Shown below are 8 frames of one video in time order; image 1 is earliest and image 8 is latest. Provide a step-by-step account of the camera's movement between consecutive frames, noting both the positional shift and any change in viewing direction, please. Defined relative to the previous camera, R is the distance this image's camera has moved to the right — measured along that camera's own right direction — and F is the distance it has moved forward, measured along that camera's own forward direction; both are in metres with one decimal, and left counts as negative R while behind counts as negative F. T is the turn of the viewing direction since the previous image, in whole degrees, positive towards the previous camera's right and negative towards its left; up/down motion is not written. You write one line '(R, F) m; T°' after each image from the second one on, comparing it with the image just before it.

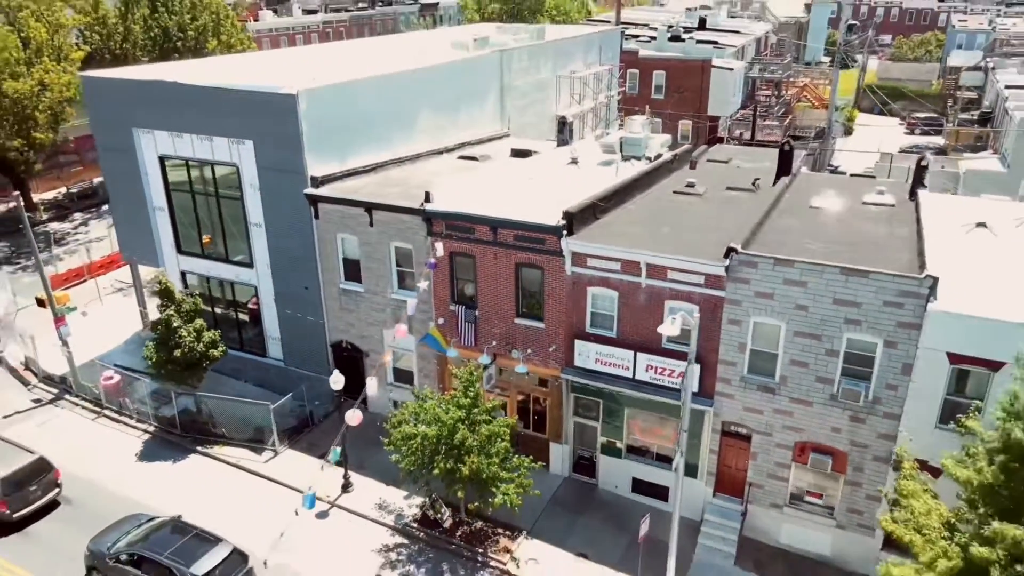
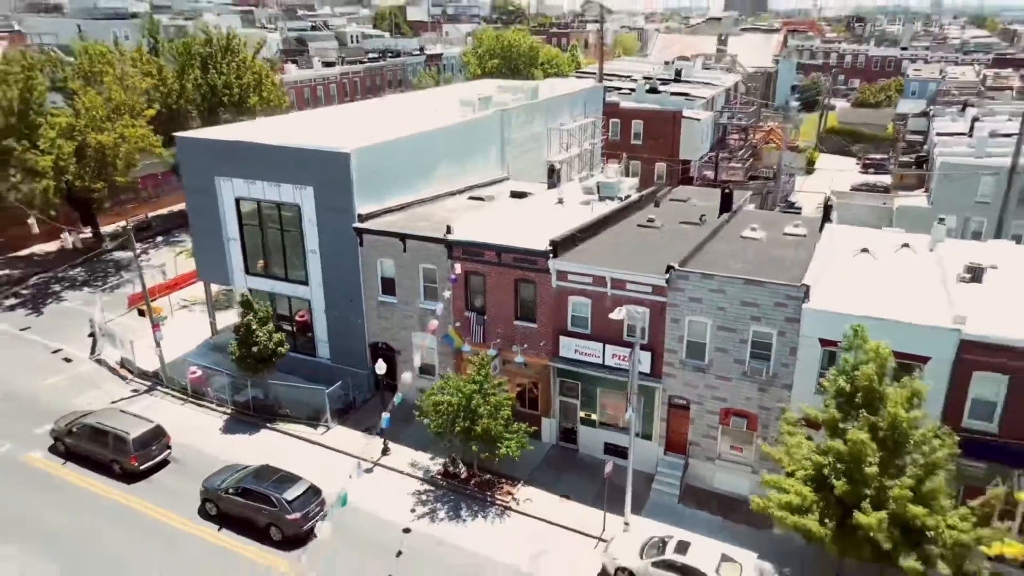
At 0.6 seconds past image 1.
(-0.1, -3.9) m; 0°
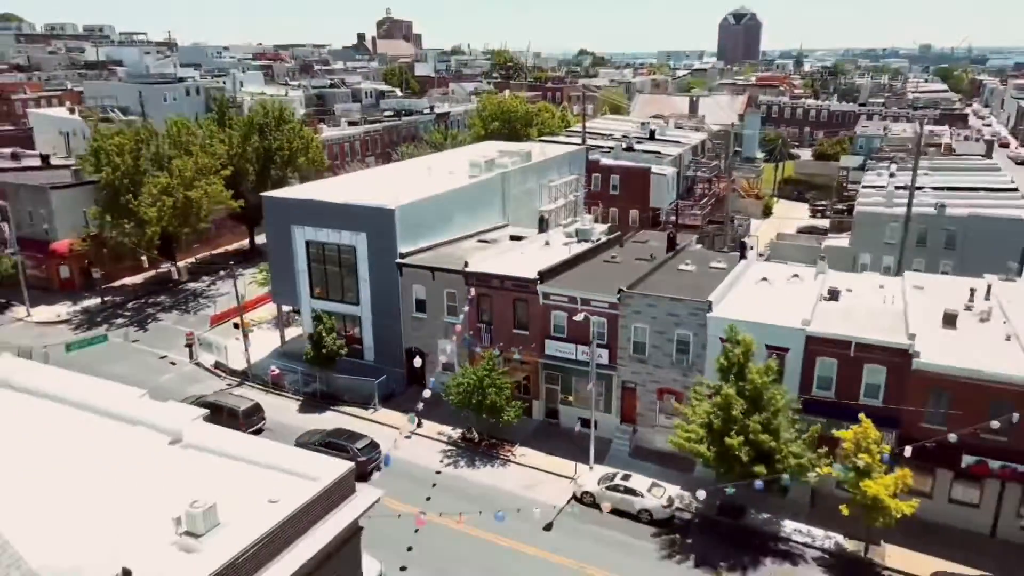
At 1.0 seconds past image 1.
(0.0, -6.2) m; 0°
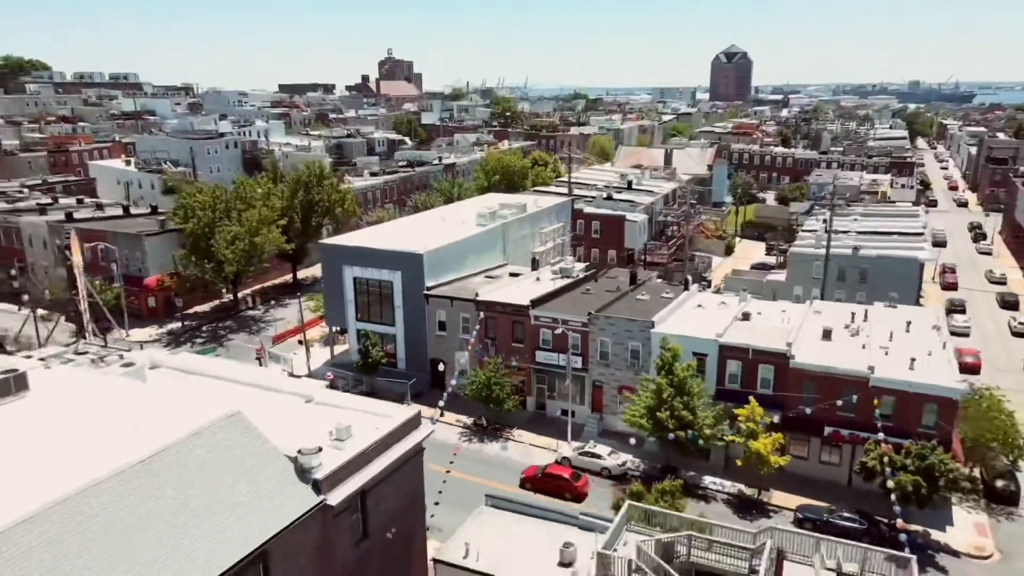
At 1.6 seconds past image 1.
(-0.1, -7.5) m; 0°
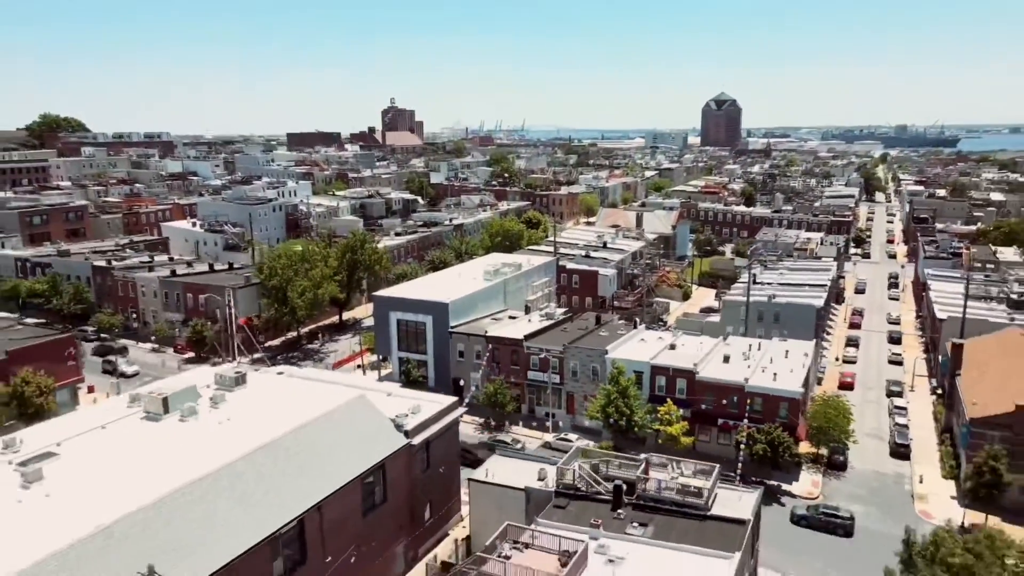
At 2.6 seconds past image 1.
(-0.1, -12.5) m; 0°
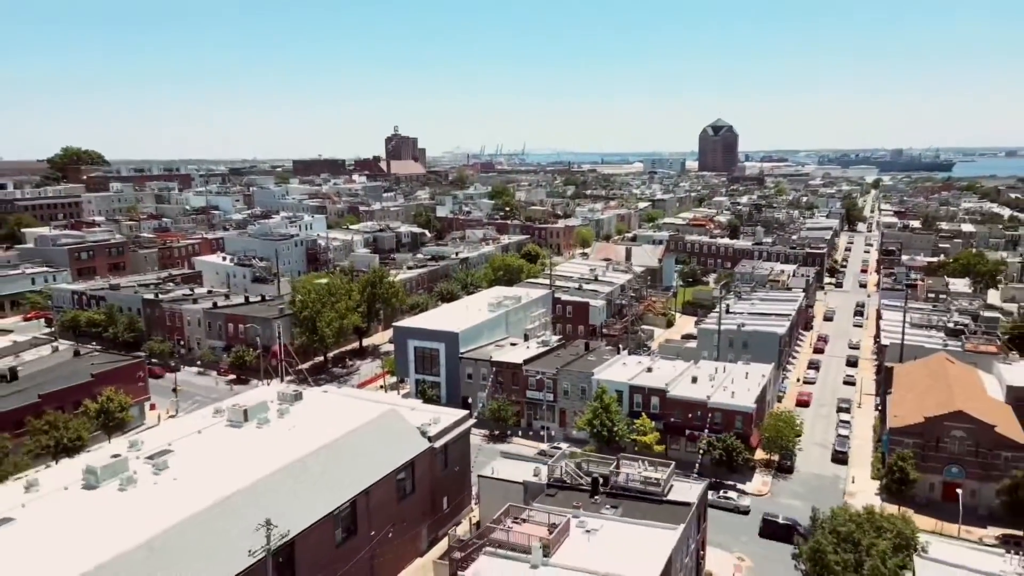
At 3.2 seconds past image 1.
(0.0, -7.3) m; 0°
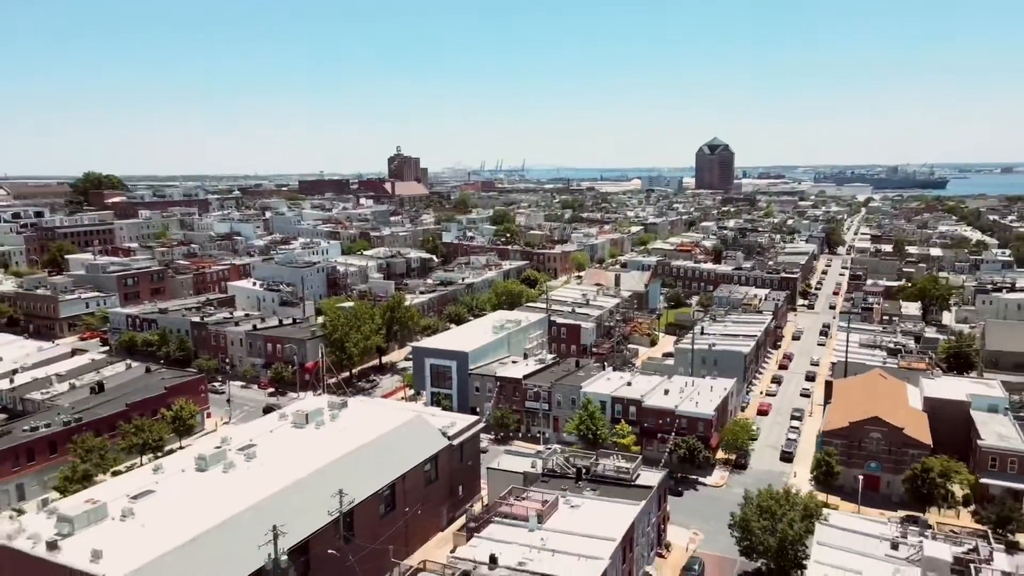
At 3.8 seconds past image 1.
(-0.1, -9.0) m; 0°
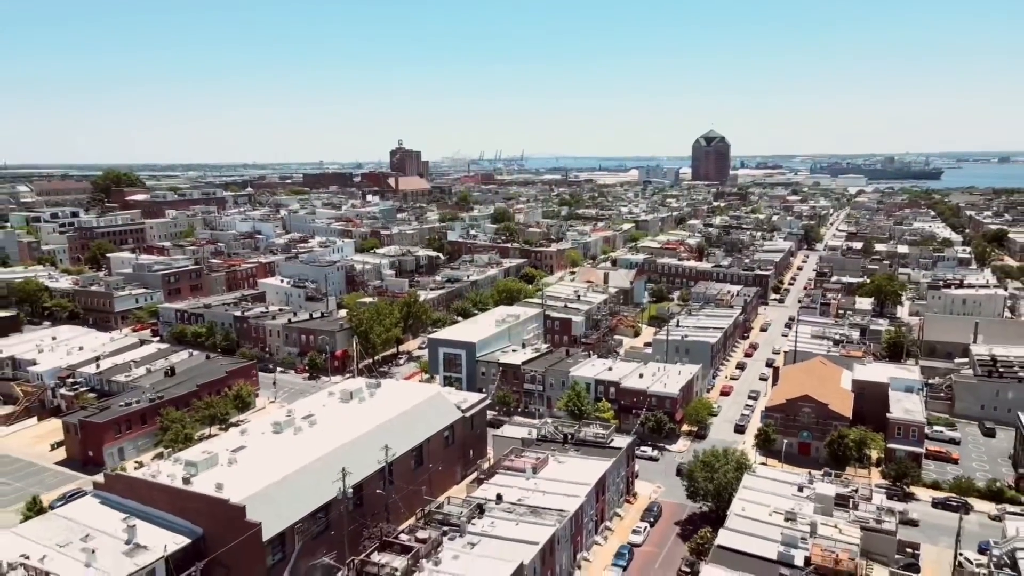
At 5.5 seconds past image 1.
(-0.1, -10.8) m; 0°
